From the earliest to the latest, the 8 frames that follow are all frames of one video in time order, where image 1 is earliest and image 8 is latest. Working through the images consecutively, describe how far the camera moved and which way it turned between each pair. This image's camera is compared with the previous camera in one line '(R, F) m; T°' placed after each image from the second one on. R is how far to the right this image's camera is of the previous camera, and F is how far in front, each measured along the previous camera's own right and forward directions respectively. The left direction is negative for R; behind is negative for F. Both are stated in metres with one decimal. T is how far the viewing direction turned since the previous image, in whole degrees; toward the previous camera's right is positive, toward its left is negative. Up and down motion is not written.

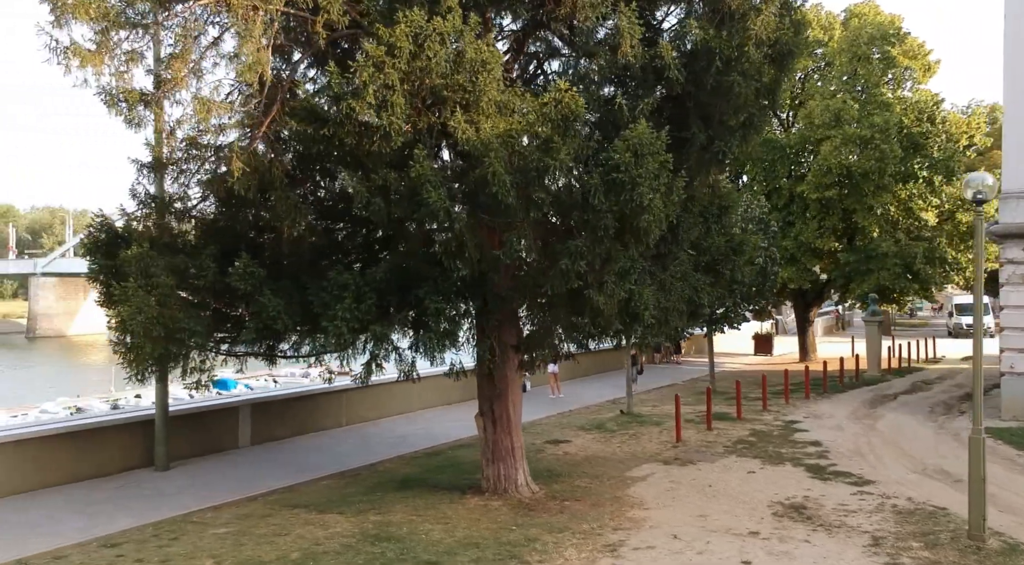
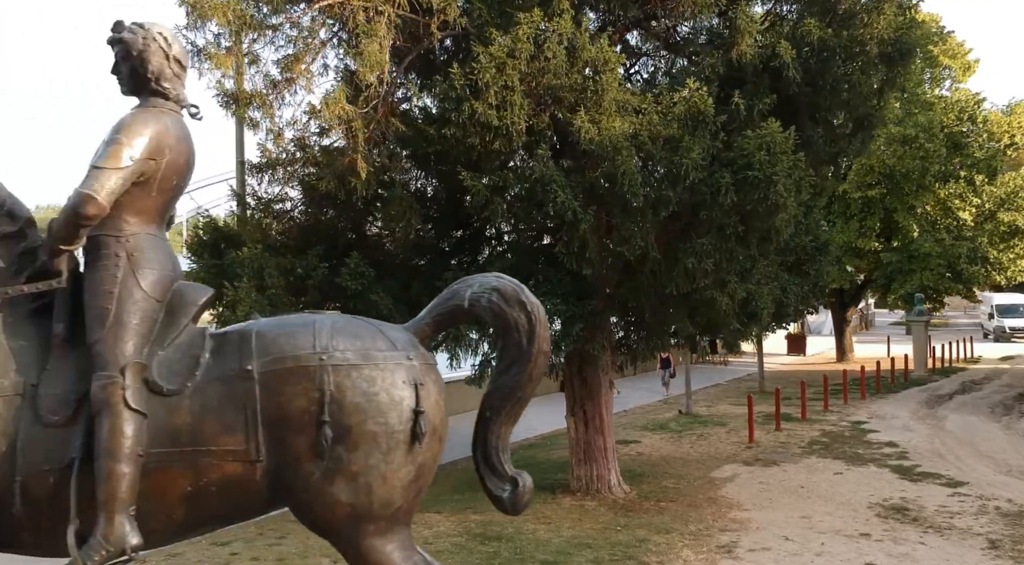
(-0.9, 0.0) m; -1°
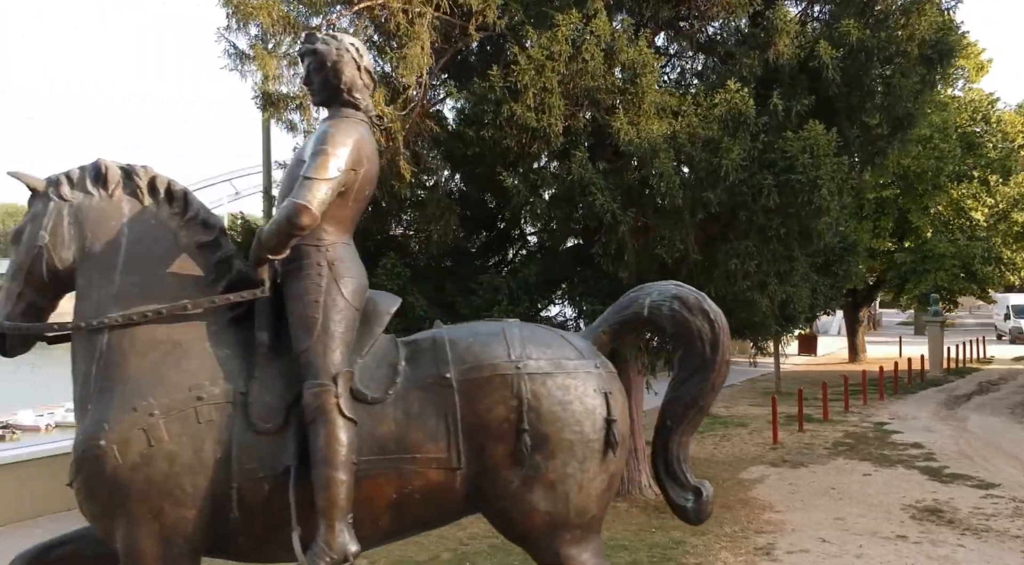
(-0.3, 0.0) m; 0°
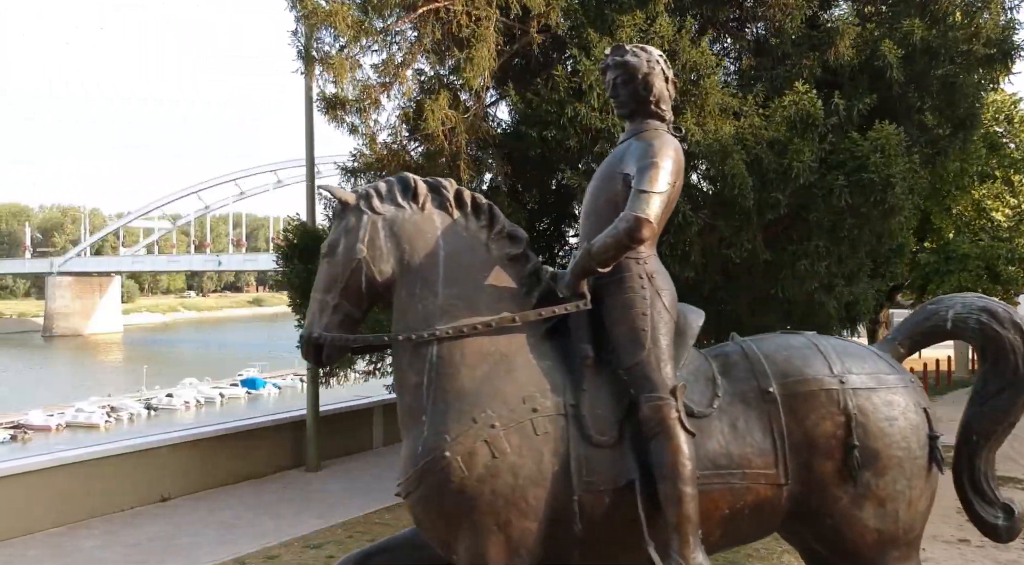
(-0.5, 0.0) m; -1°
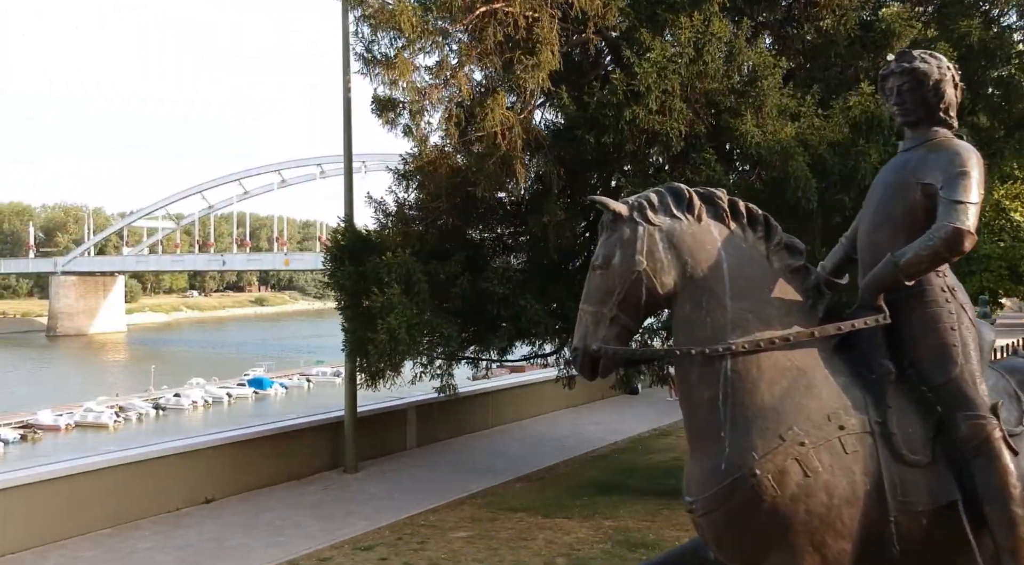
(-0.4, 0.0) m; 0°
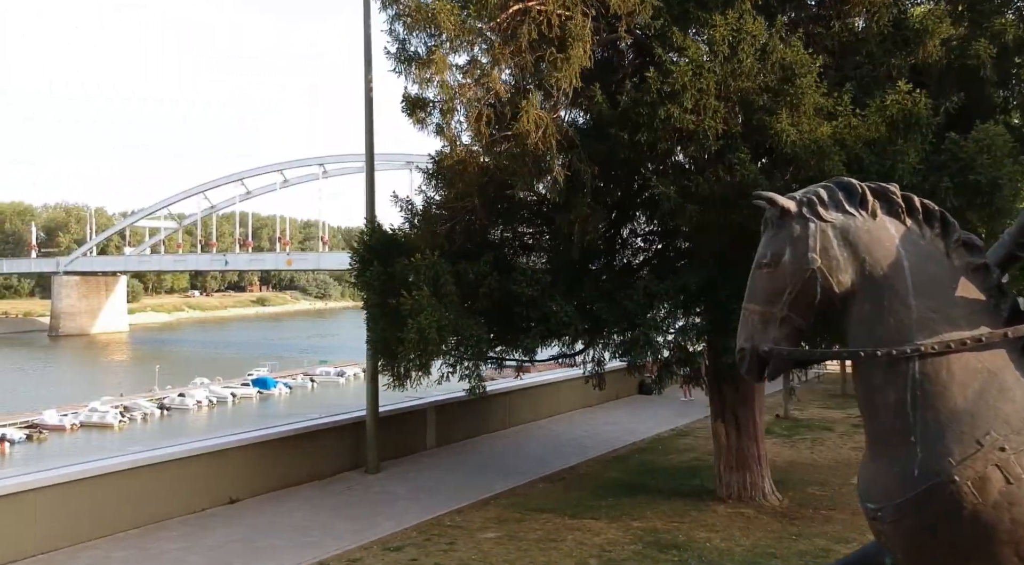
(-0.2, 0.0) m; 0°
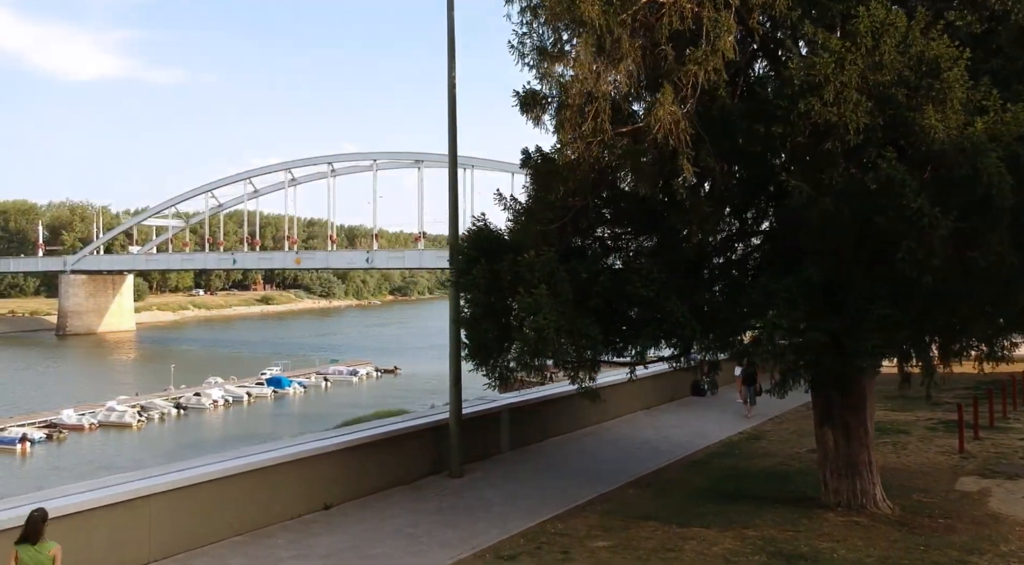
(-1.0, +0.2) m; -1°
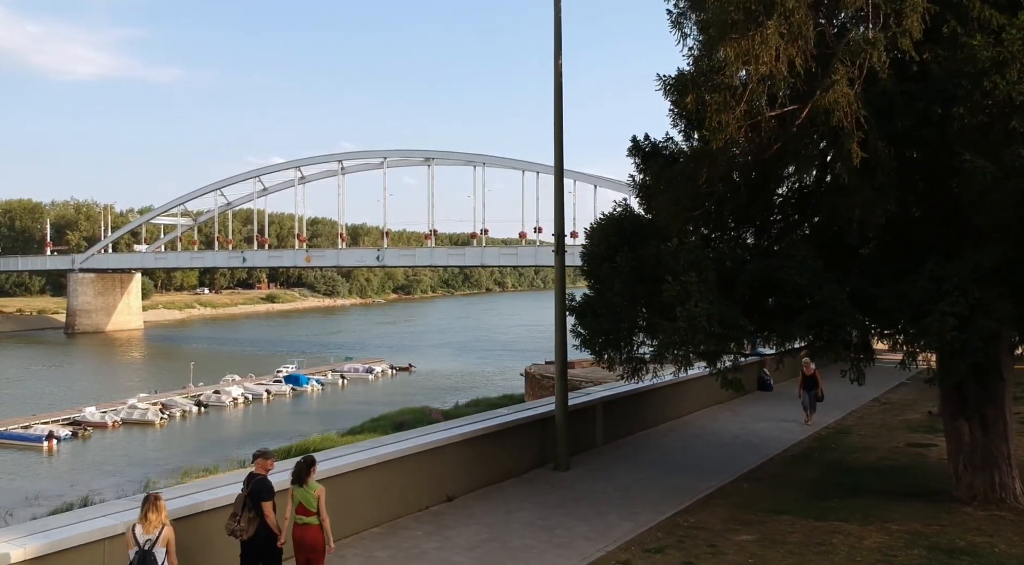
(-1.2, +0.1) m; -1°
